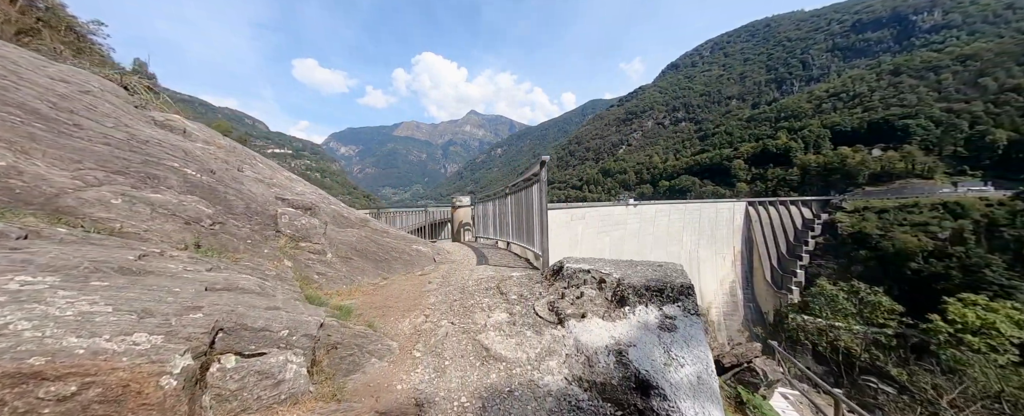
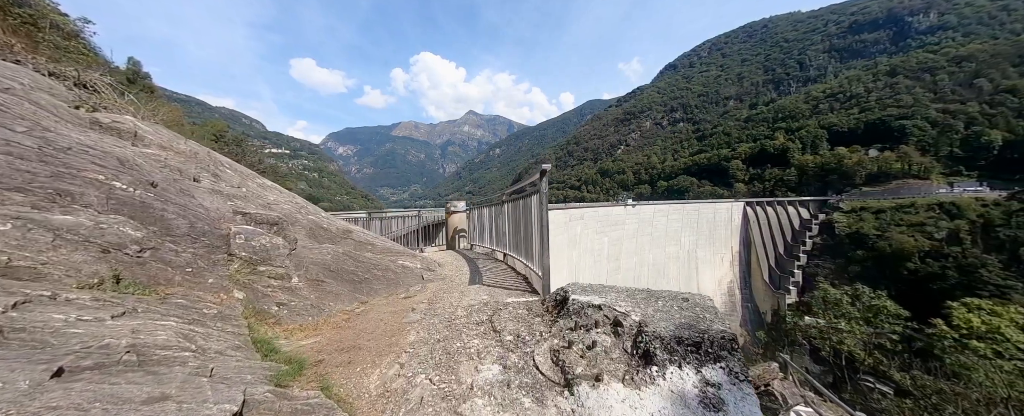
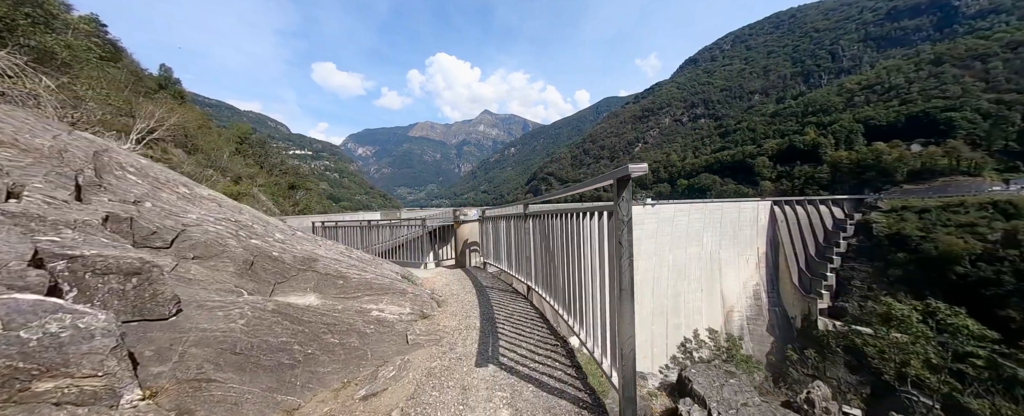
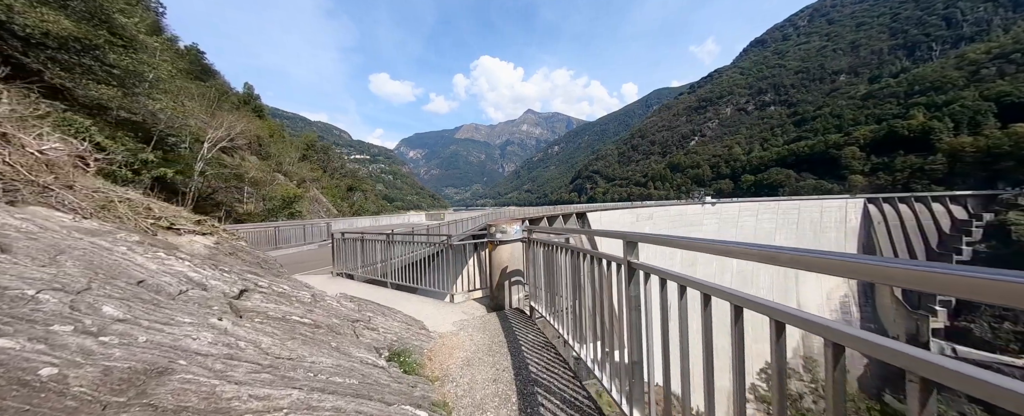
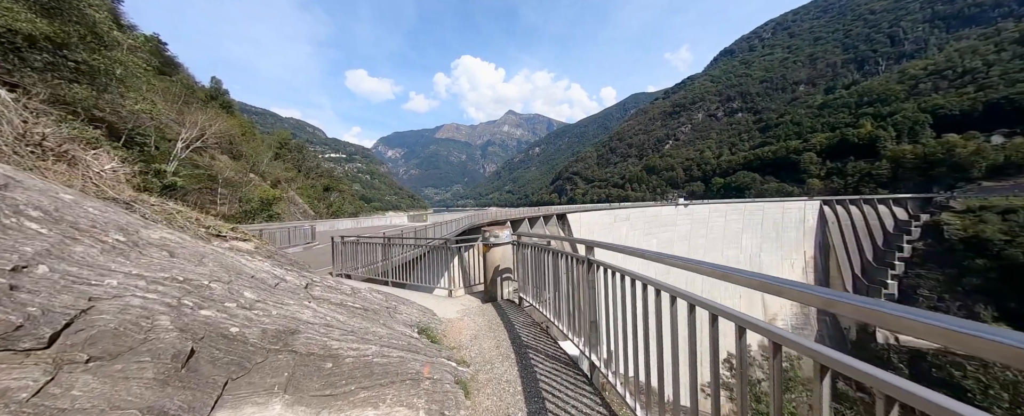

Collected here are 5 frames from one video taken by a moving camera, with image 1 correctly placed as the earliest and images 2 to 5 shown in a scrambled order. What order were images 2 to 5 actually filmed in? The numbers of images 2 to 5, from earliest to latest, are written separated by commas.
2, 3, 5, 4
